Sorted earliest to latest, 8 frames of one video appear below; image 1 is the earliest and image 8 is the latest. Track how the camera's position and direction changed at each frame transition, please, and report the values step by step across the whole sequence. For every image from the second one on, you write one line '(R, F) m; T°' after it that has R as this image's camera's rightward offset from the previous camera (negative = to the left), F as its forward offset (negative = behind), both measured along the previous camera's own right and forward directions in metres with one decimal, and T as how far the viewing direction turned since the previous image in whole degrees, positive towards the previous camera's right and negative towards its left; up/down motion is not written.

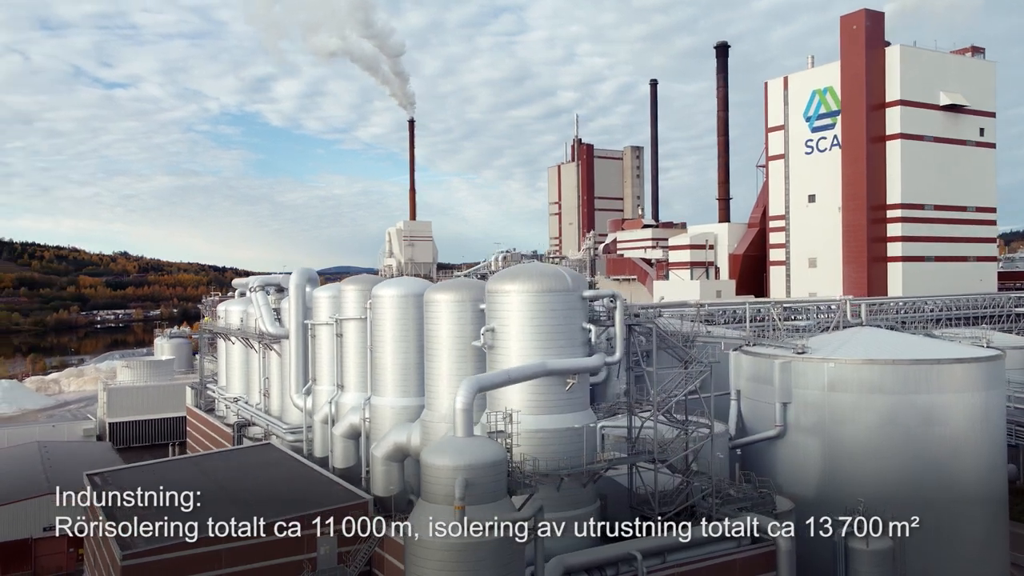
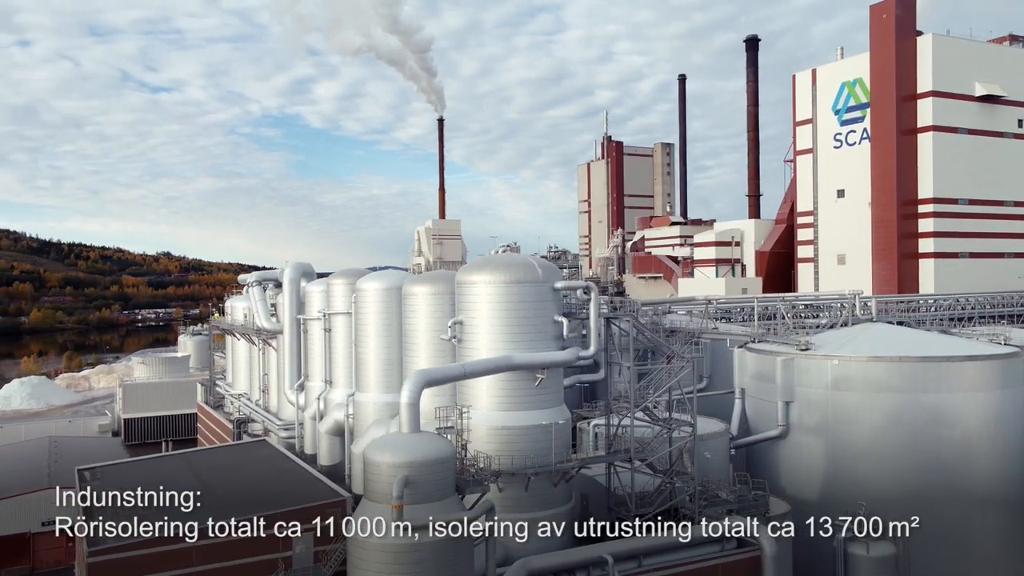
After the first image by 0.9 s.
(+1.5, +0.8) m; -2°
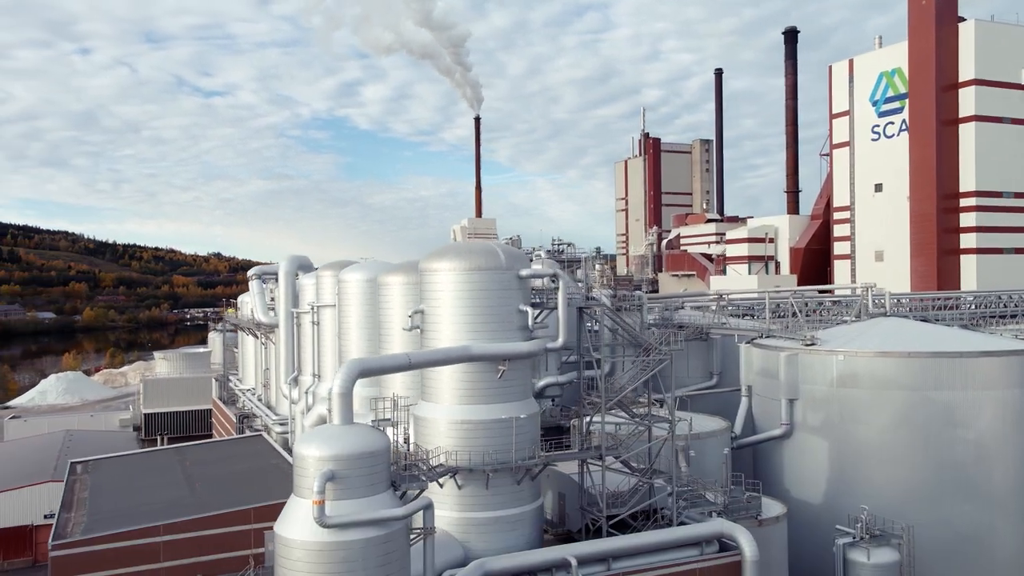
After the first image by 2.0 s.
(+1.8, +0.9) m; -3°
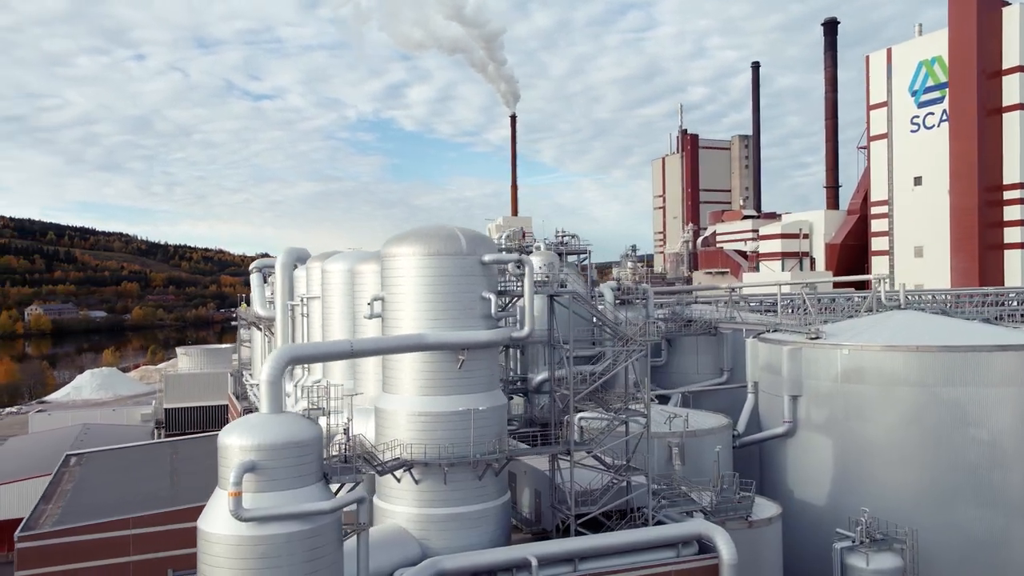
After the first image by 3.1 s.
(+1.7, +0.9) m; -3°
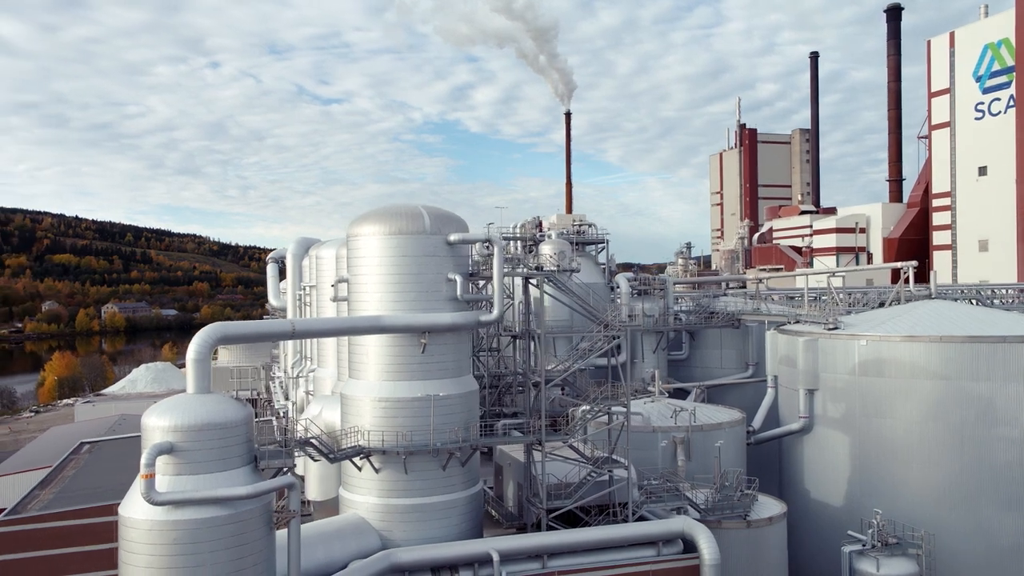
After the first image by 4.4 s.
(+1.9, +0.9) m; -4°
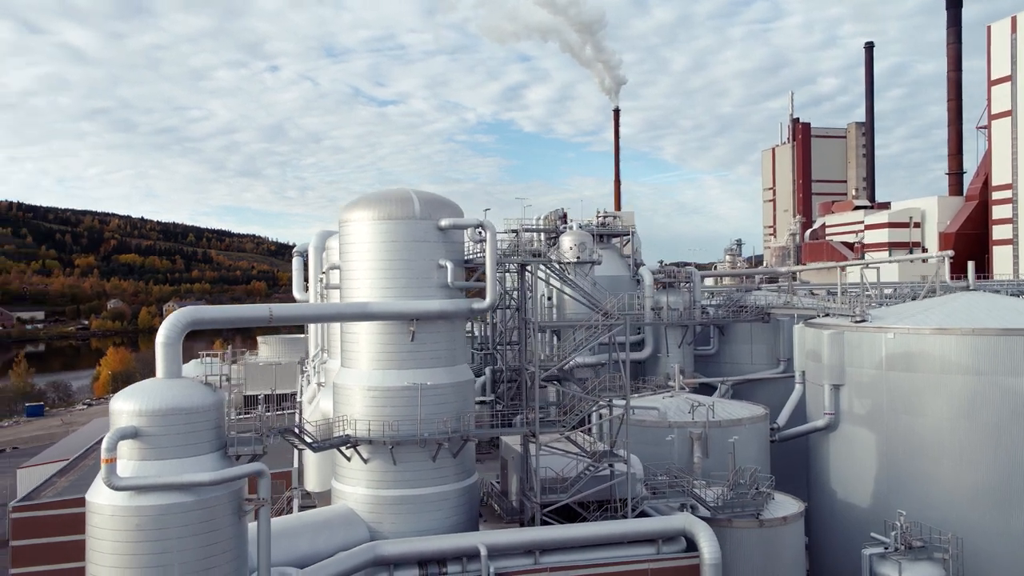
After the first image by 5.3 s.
(+1.2, +0.5) m; -4°
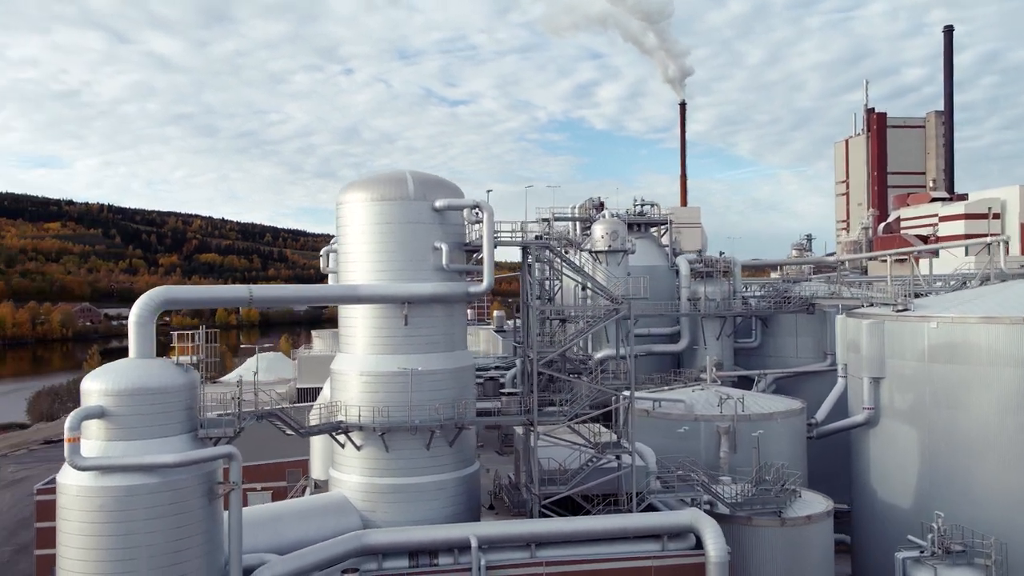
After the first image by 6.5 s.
(+1.3, +0.7) m; -5°
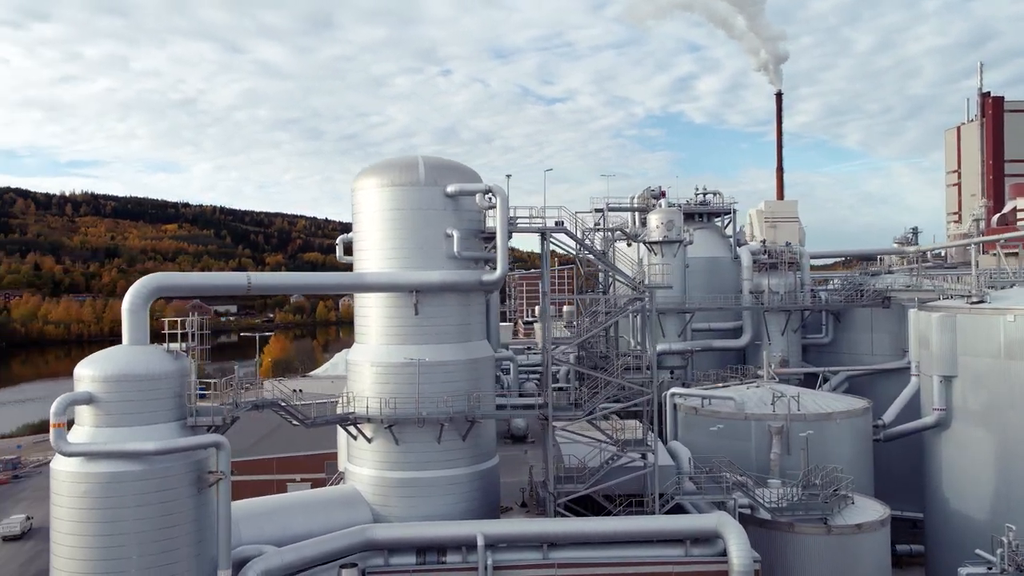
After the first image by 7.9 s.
(+1.4, +0.8) m; -7°
